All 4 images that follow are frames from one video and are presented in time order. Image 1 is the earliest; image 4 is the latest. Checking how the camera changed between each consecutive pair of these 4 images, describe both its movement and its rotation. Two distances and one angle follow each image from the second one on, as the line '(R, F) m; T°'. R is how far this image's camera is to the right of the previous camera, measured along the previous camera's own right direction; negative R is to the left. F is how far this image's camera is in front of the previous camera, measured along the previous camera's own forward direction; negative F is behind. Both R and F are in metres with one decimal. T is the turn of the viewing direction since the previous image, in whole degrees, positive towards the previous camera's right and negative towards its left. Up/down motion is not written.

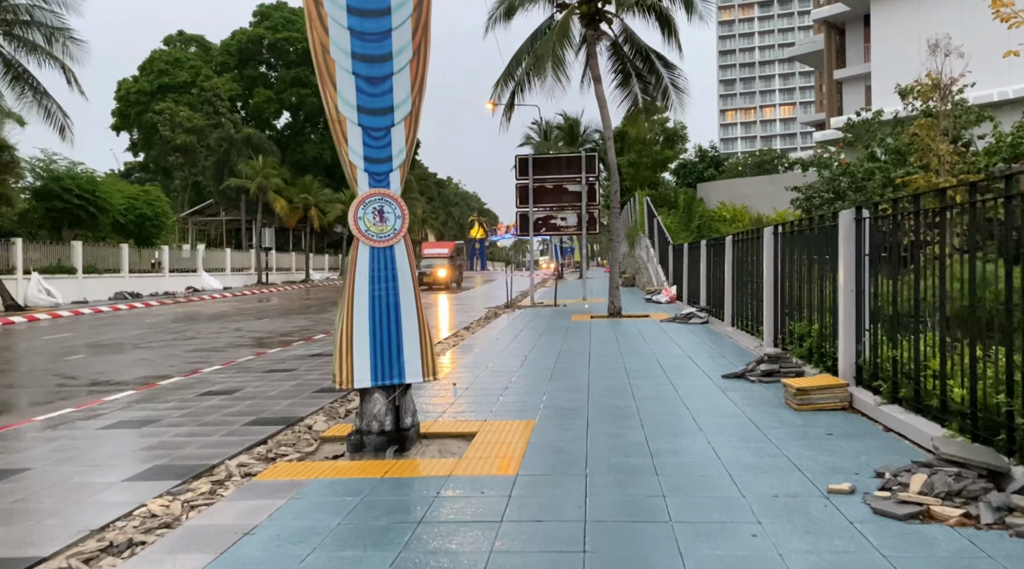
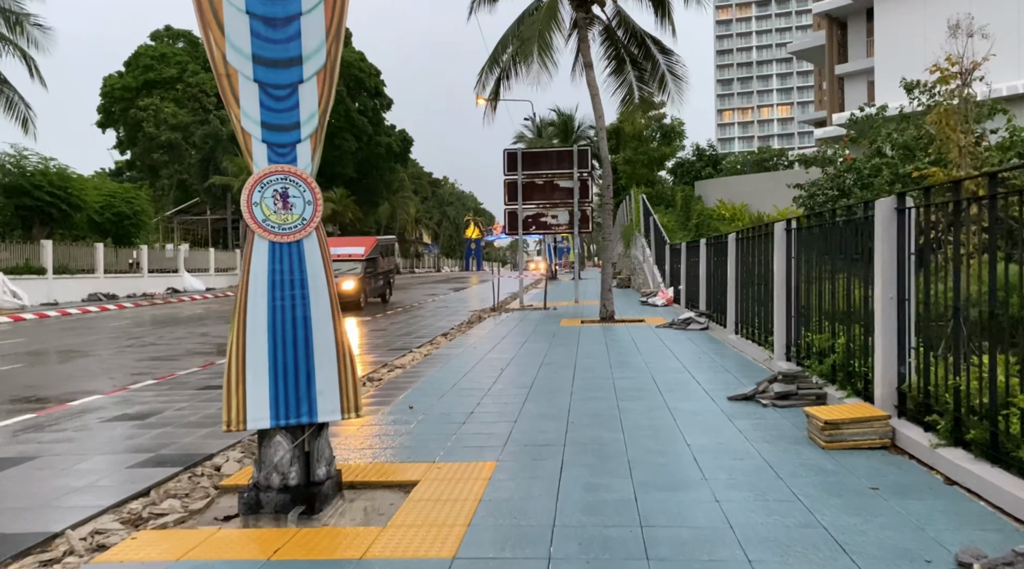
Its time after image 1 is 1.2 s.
(+0.3, +1.3) m; 0°
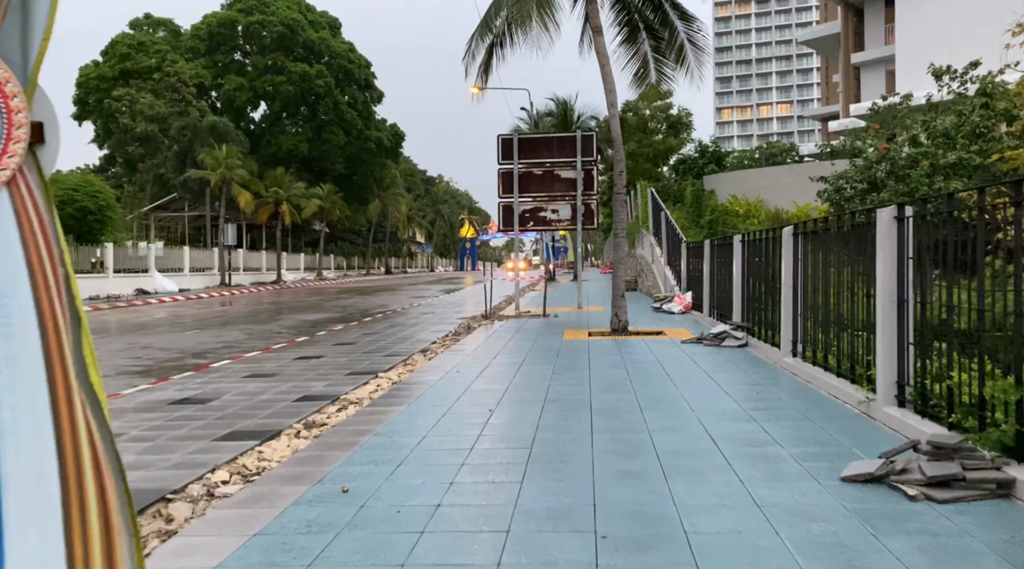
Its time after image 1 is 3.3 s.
(0.0, +2.6) m; 0°
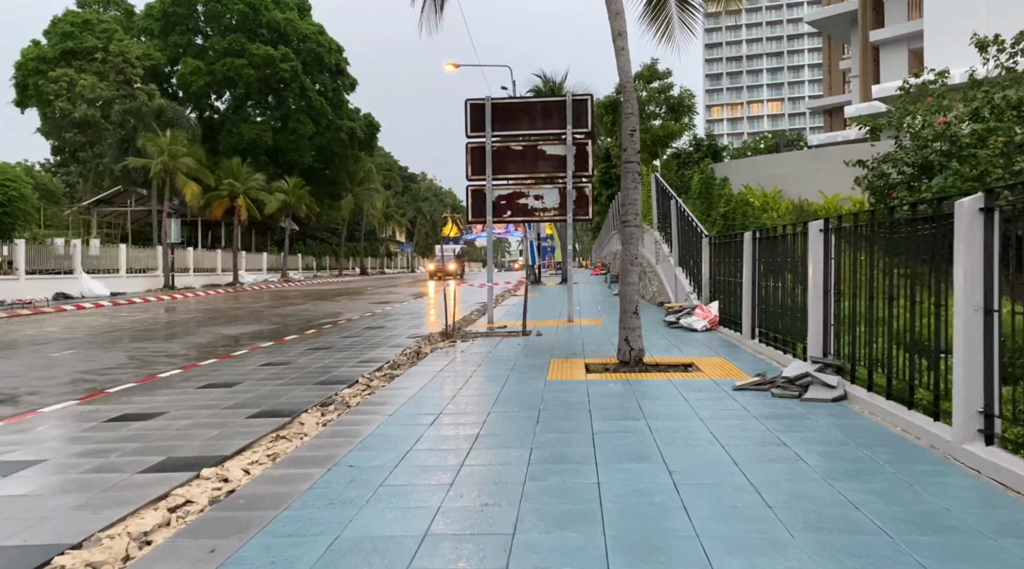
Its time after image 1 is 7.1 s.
(+0.3, +4.4) m; +1°
